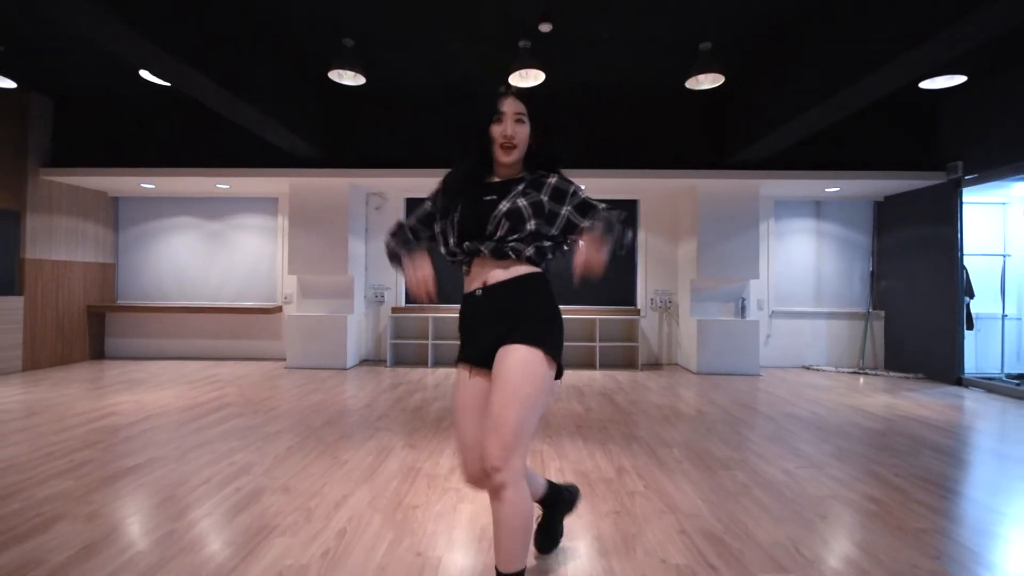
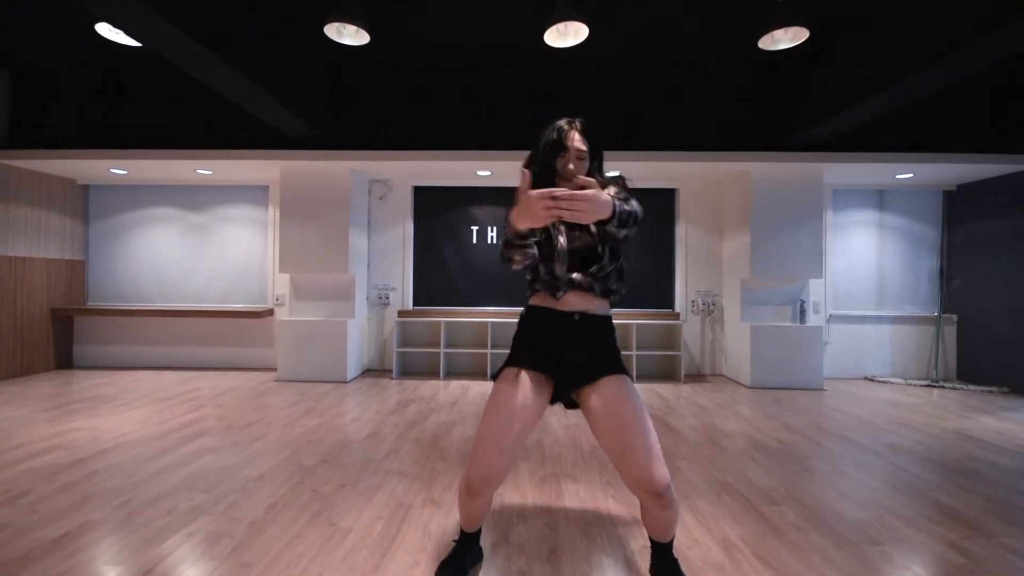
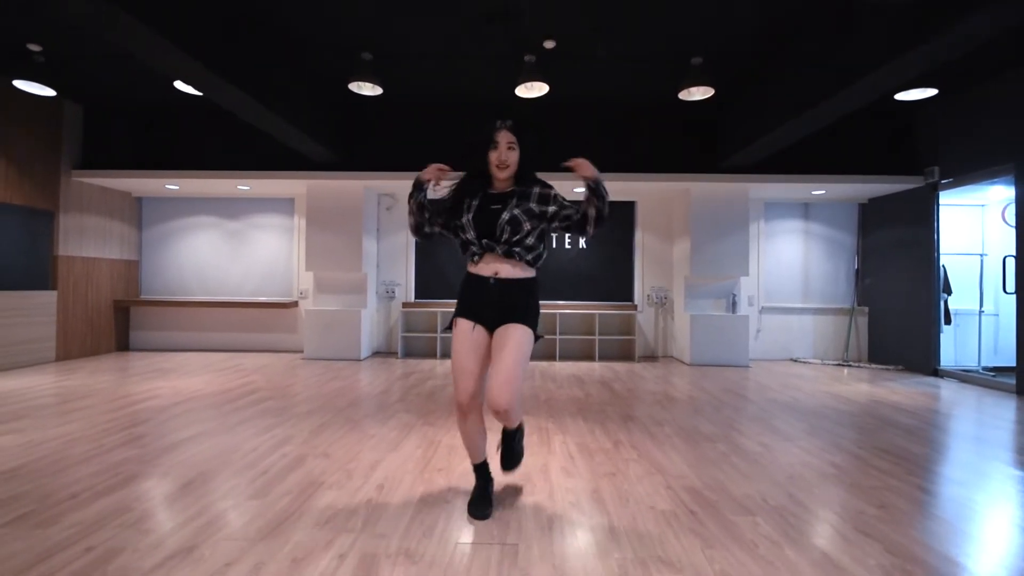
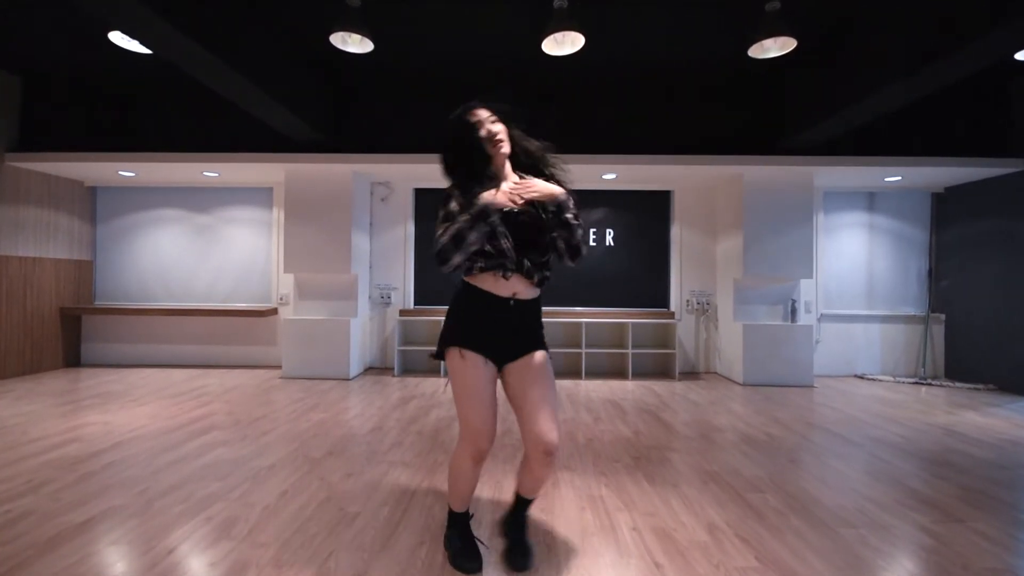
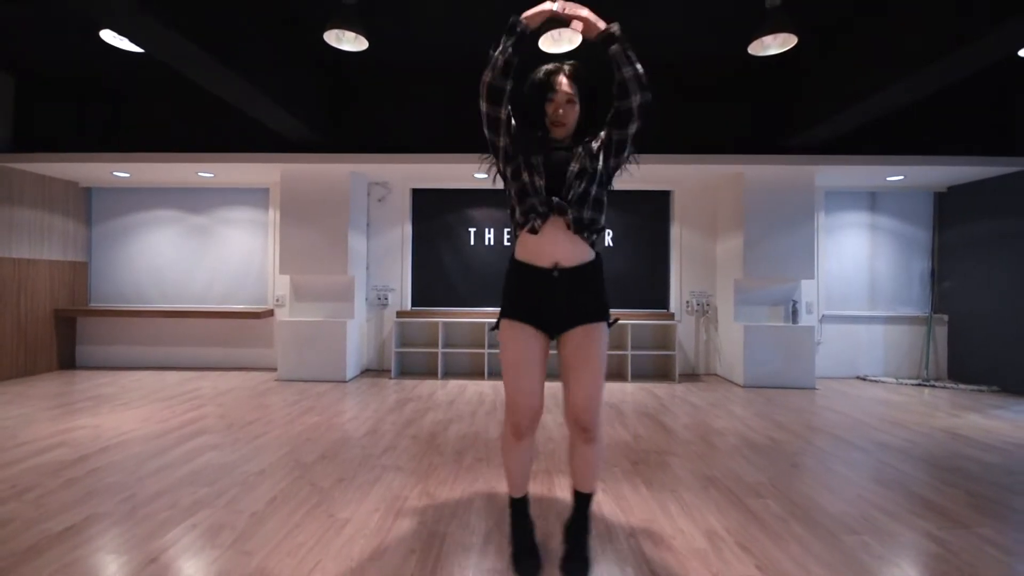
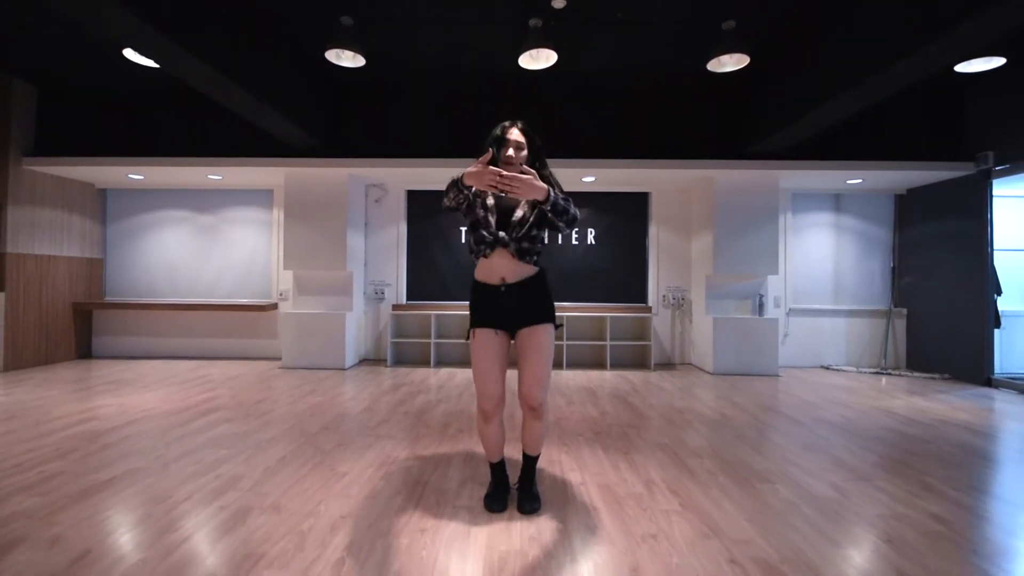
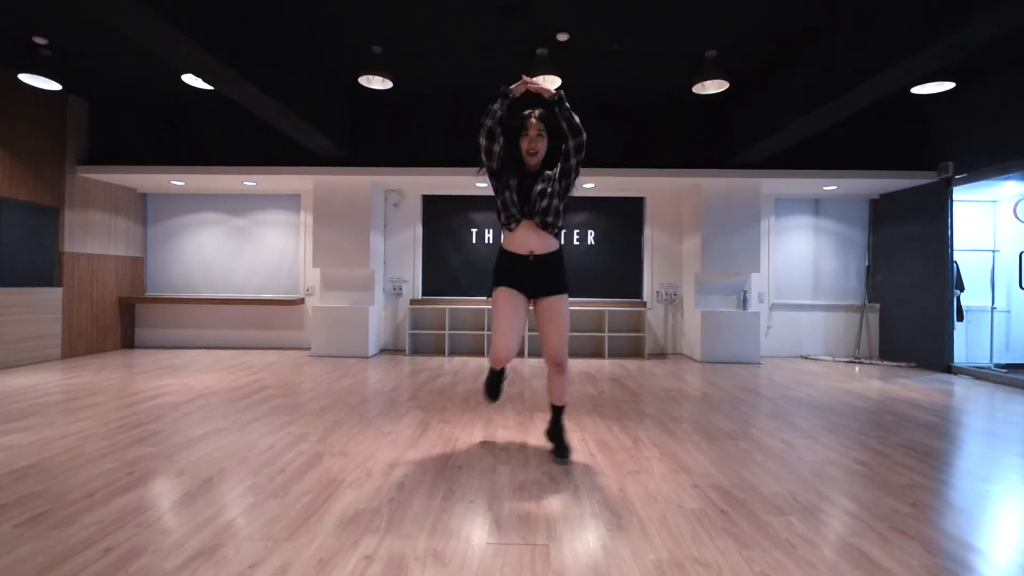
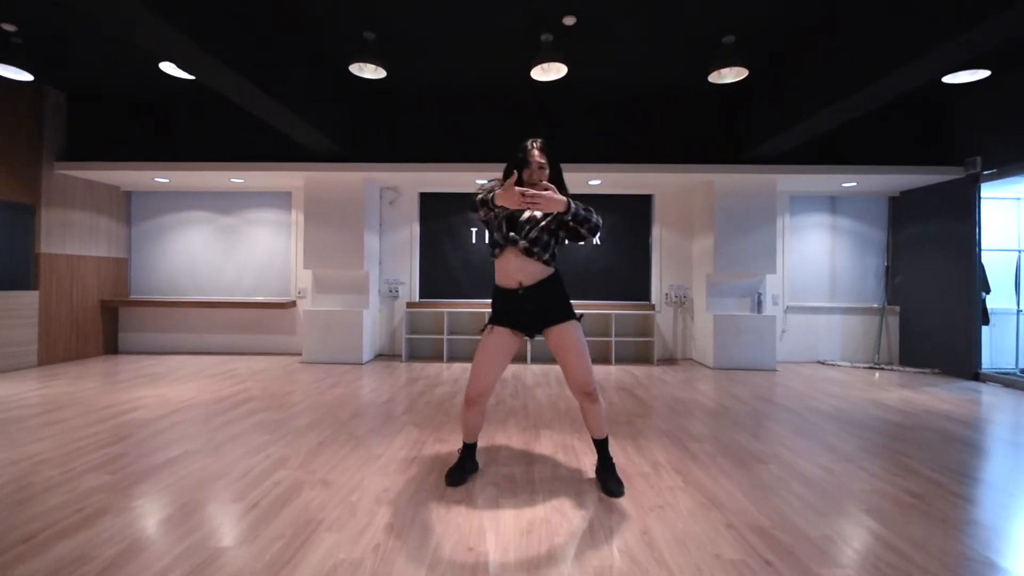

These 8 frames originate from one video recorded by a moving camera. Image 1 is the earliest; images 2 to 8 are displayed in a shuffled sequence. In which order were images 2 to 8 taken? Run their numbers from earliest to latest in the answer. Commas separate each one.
3, 7, 8, 2, 5, 6, 4
